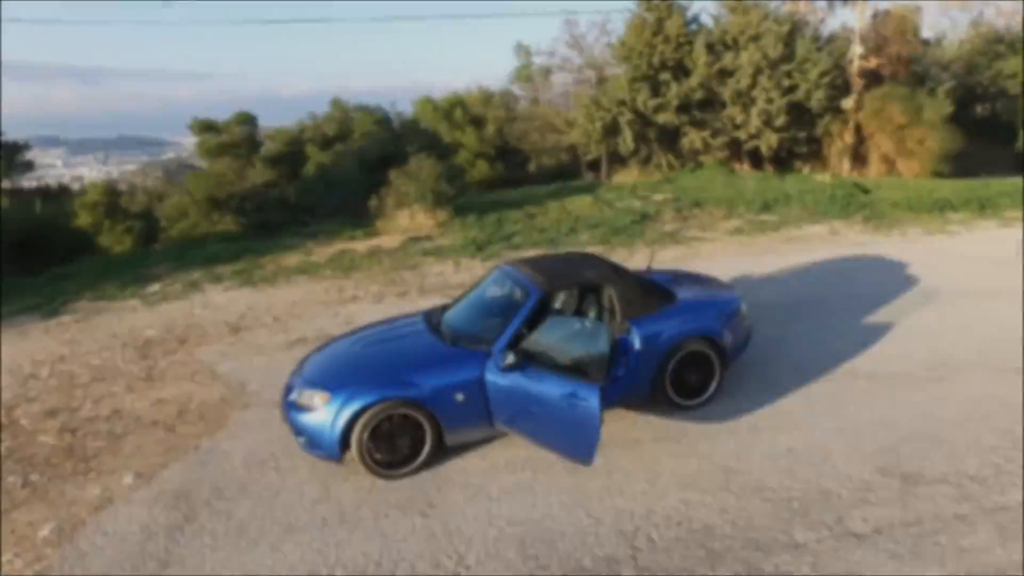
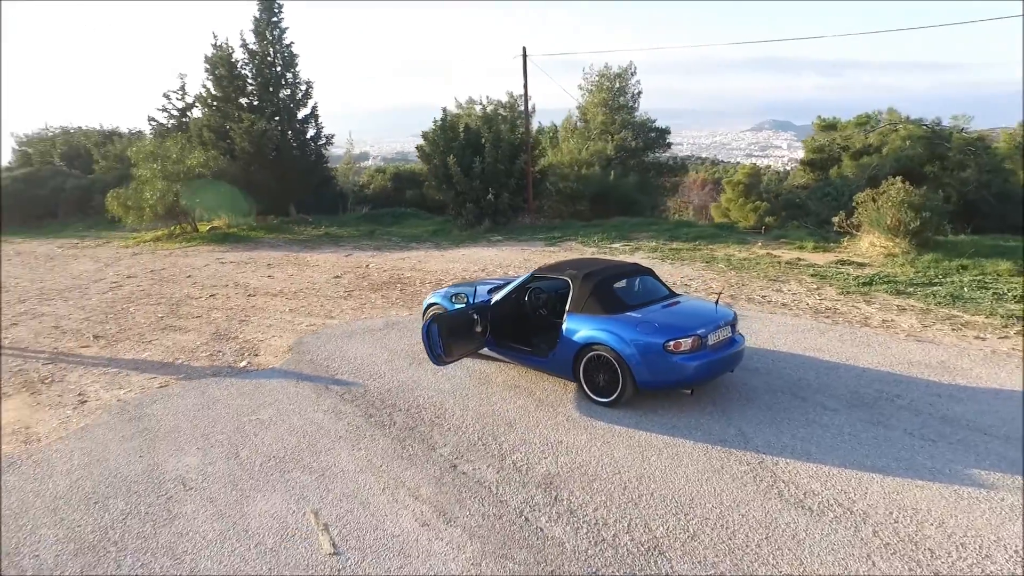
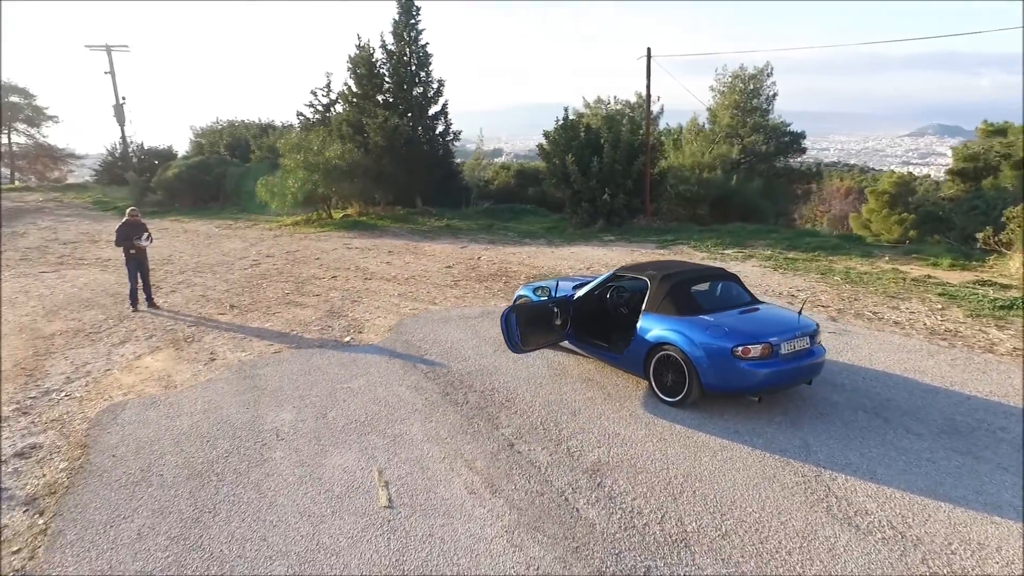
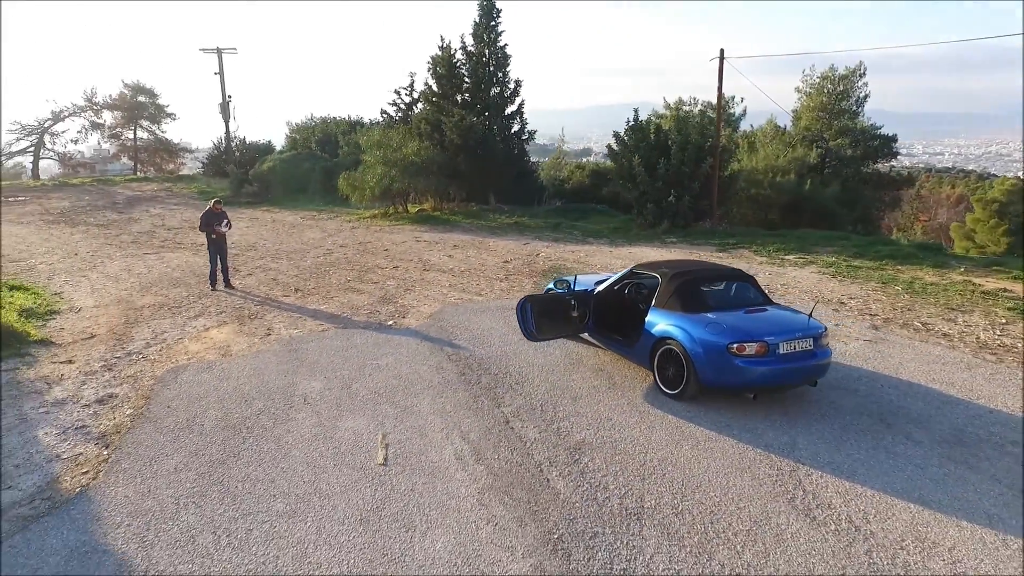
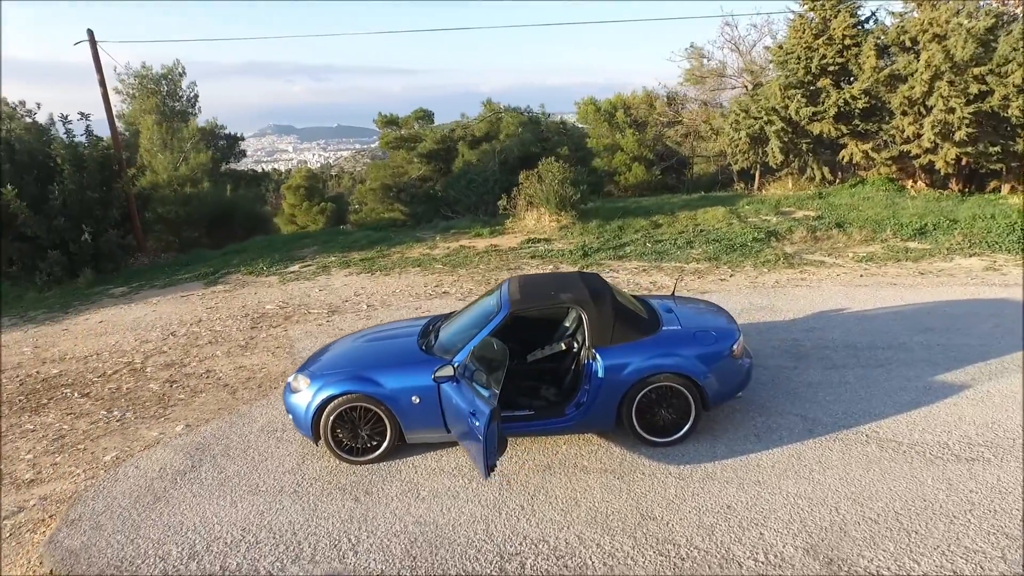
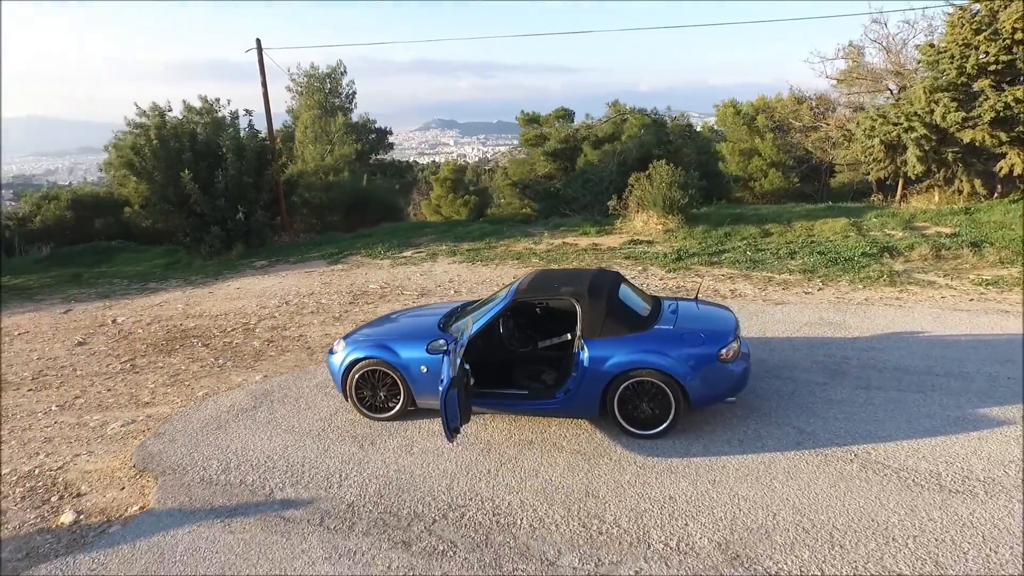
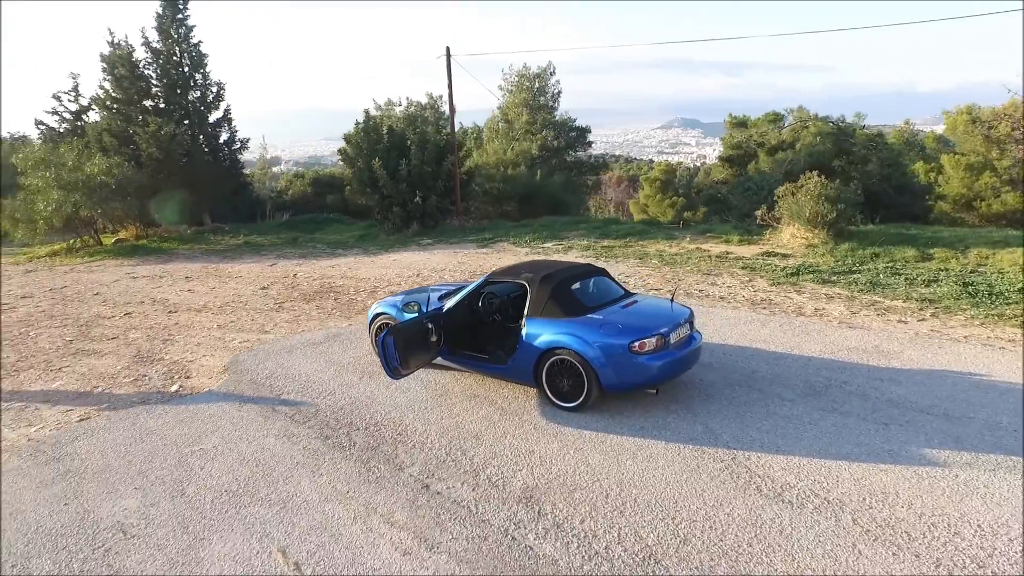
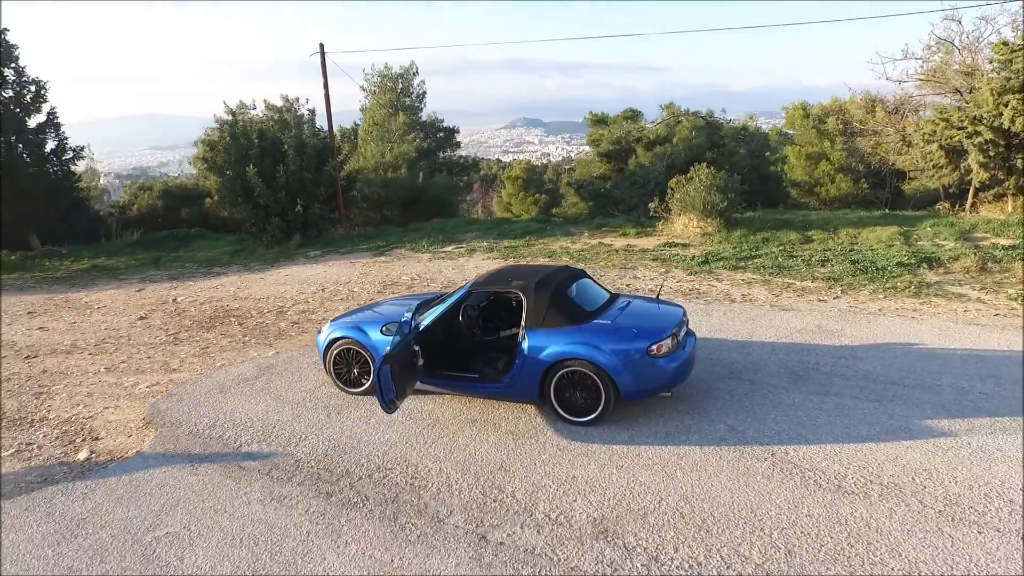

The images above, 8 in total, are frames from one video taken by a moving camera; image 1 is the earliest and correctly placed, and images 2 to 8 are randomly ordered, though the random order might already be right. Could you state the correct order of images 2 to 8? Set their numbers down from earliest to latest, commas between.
5, 6, 8, 7, 2, 3, 4
